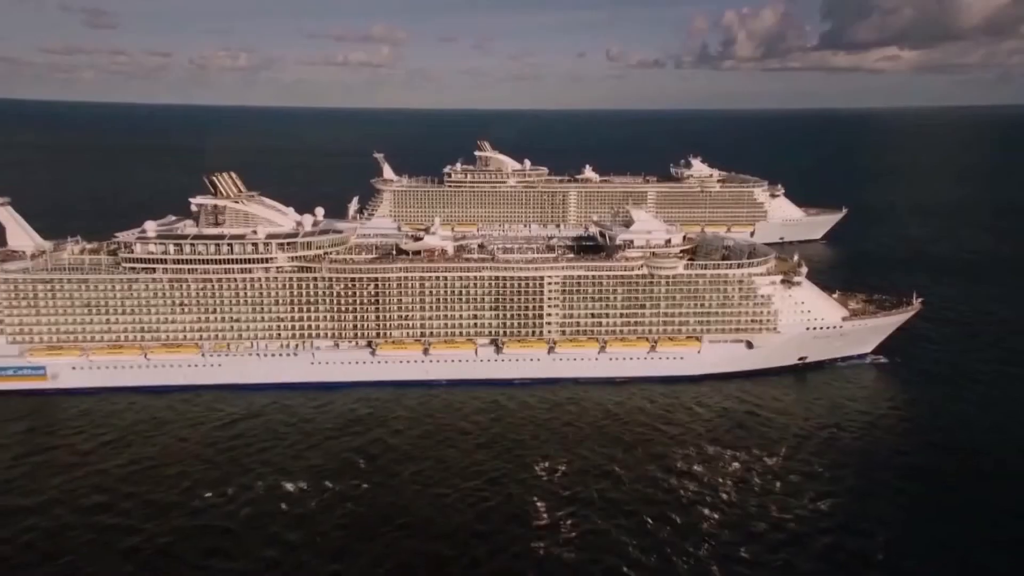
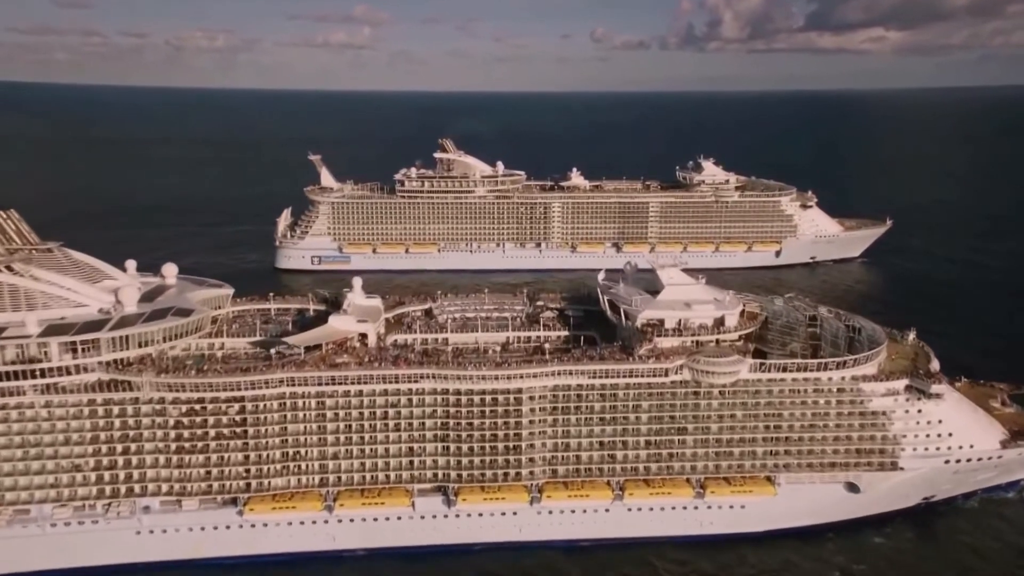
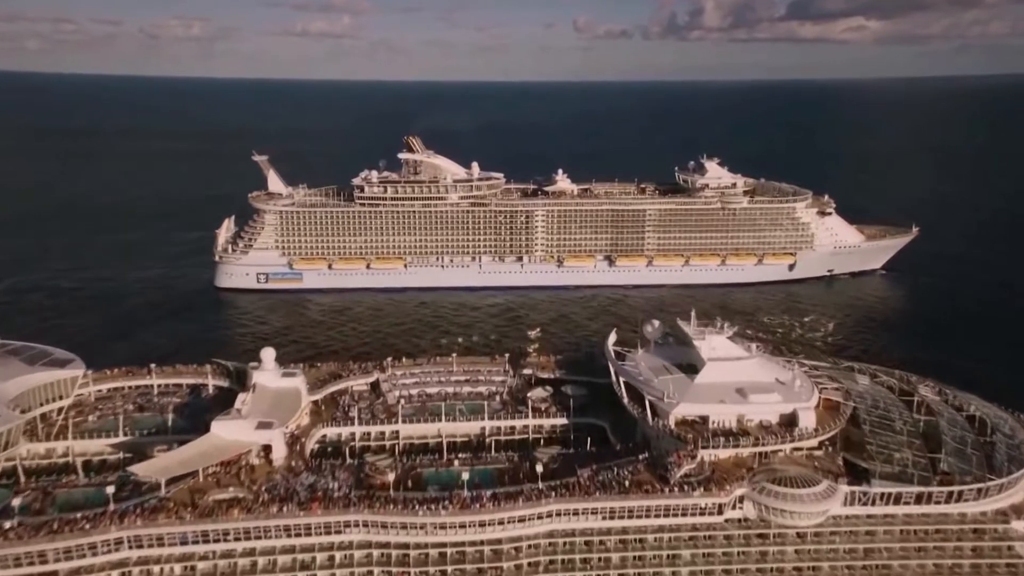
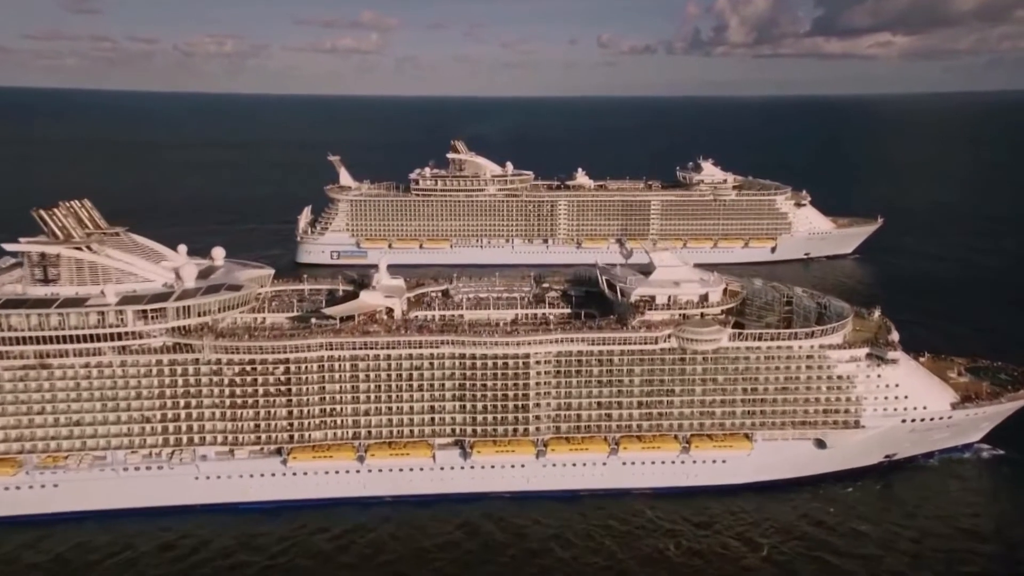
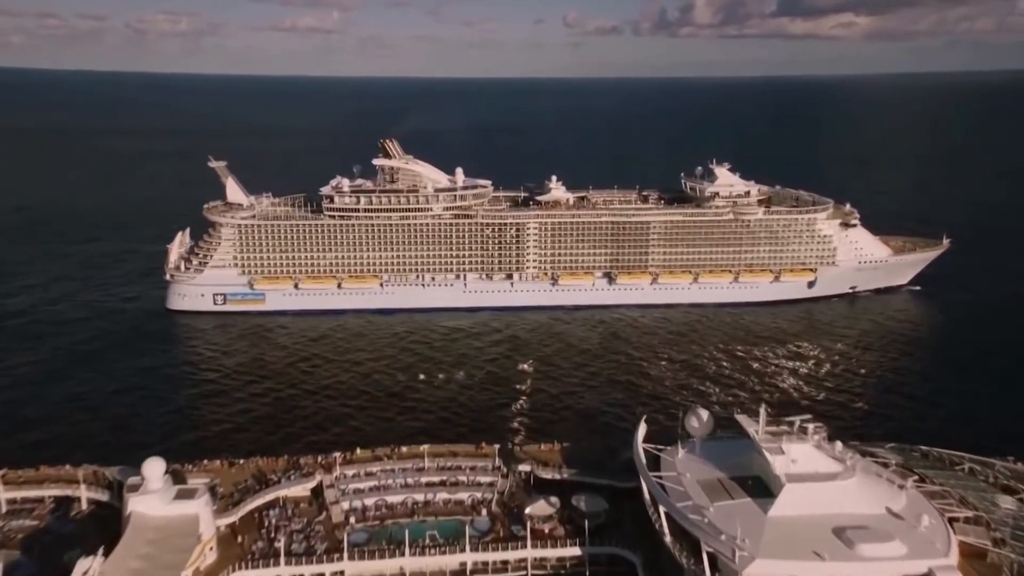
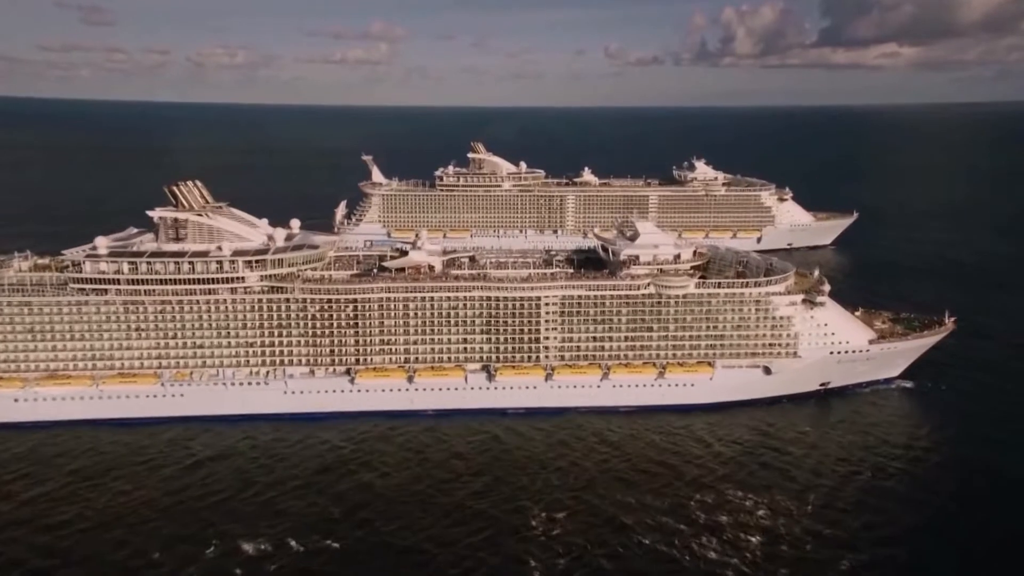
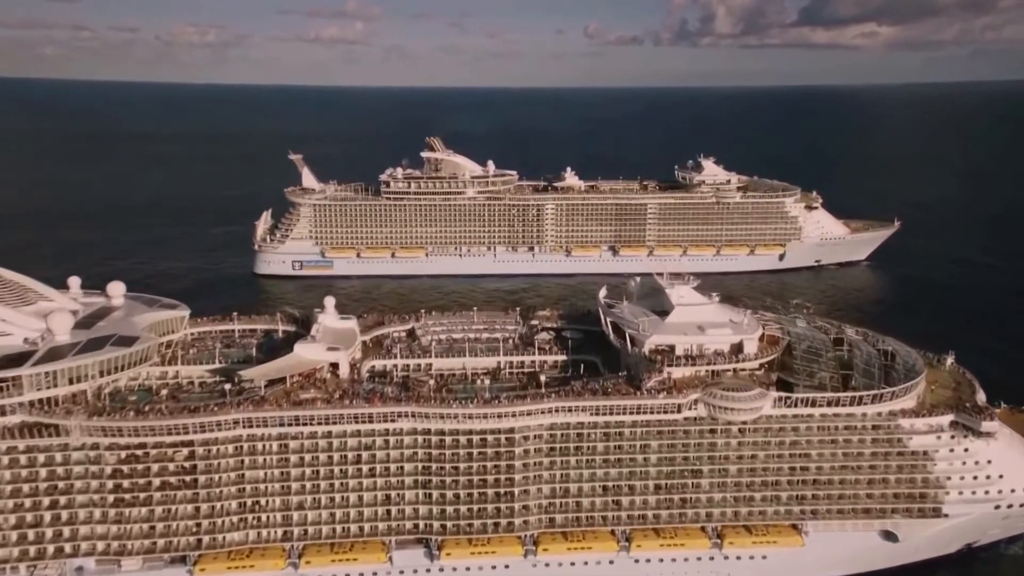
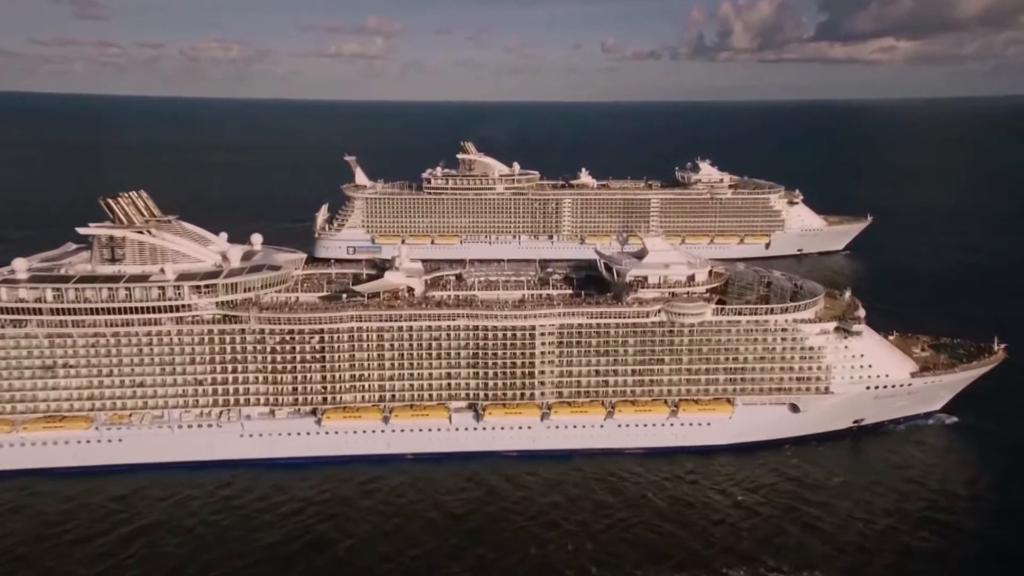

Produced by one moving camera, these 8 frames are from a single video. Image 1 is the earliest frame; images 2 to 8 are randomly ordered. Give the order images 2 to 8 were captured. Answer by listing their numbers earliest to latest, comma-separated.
6, 8, 4, 2, 7, 3, 5
